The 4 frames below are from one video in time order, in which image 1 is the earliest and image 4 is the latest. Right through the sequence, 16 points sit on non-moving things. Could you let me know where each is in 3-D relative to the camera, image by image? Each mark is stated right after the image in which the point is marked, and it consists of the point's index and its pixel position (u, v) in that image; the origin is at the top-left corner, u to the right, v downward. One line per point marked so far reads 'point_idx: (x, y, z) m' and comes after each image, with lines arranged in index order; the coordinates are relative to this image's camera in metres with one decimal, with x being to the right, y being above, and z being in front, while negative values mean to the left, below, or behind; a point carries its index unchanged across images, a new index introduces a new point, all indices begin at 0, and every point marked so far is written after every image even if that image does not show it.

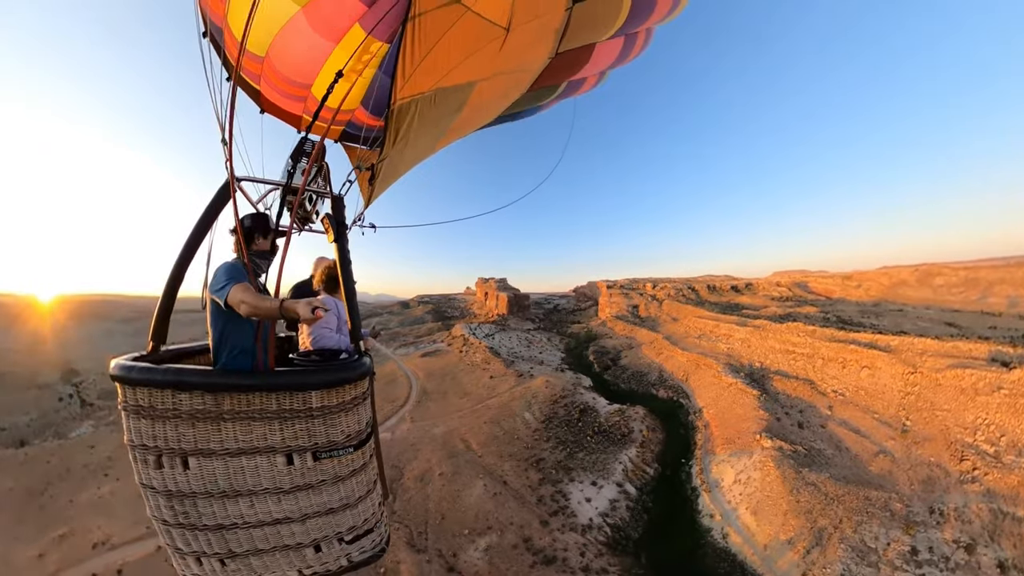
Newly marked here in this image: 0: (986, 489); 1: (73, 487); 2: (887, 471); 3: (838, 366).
0: (+7.4, -3.1, +6.9) m
1: (-8.4, -3.8, +8.3) m
2: (+6.7, -3.2, +7.9) m
3: (+7.6, -1.9, +10.6) m
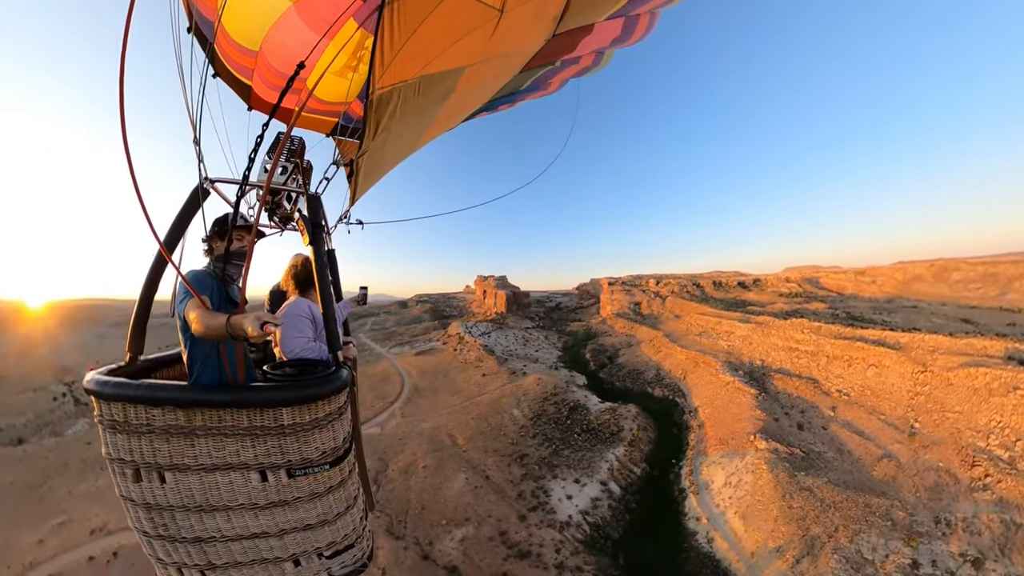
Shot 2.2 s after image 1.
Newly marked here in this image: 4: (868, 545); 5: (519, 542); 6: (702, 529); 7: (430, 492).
0: (+6.9, -3.0, +6.3) m
1: (-8.7, -3.8, +8.8) m
2: (+6.3, -3.1, +7.4) m
3: (+7.4, -1.7, +10.0) m
4: (+5.0, -3.6, +6.2) m
5: (+0.1, -4.0, +7.0) m
6: (+3.1, -4.0, +7.3) m
7: (-1.4, -3.6, +8.0) m
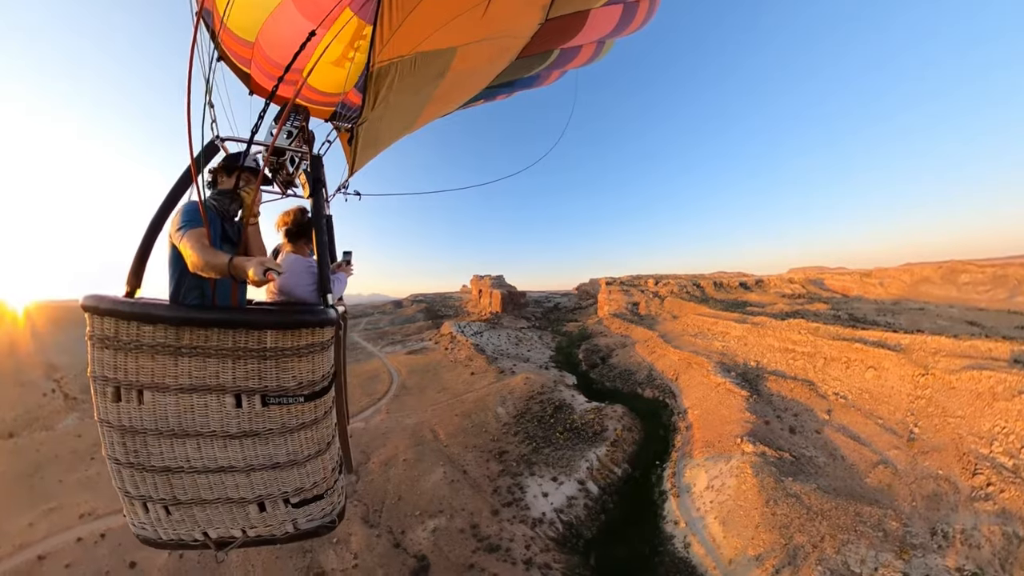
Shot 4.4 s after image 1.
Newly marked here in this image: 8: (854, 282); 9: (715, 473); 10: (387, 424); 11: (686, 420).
0: (+6.3, -2.9, +5.8) m
1: (-9.2, -3.7, +9.1) m
2: (+5.8, -3.0, +6.8) m
3: (+7.0, -1.7, +9.4) m
4: (+4.4, -3.4, +5.7) m
5: (-0.4, -3.8, +6.9) m
6: (+2.6, -3.8, +7.0) m
7: (-1.9, -3.5, +7.9) m
8: (+14.0, +0.2, +18.3) m
9: (+3.5, -3.2, +7.7) m
10: (-2.8, -3.1, +10.1) m
11: (+3.8, -2.9, +9.6) m
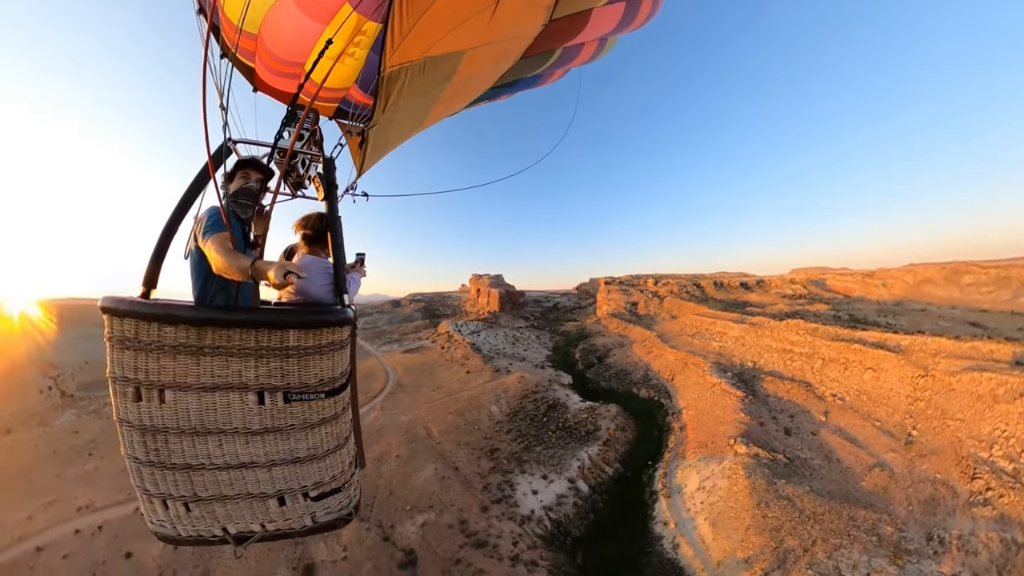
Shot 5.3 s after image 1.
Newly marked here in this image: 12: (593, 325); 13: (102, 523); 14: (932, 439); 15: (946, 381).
0: (+6.1, -2.8, +5.6) m
1: (-9.3, -3.6, +9.2) m
2: (+5.5, -3.0, +6.7) m
3: (+6.9, -1.7, +9.2) m
4: (+4.1, -3.4, +5.6) m
5: (-0.6, -3.8, +6.8) m
6: (+2.4, -3.8, +6.9) m
7: (-2.1, -3.4, +7.9) m
8: (+14.1, +0.1, +17.9) m
9: (+3.3, -3.2, +7.6) m
10: (-3.0, -3.0, +10.1) m
11: (+3.6, -2.9, +9.5) m
12: (+3.6, -1.6, +18.1) m
13: (-7.0, -3.9, +7.4) m
14: (+6.6, -2.4, +7.0) m
15: (+7.4, -1.6, +7.6) m
